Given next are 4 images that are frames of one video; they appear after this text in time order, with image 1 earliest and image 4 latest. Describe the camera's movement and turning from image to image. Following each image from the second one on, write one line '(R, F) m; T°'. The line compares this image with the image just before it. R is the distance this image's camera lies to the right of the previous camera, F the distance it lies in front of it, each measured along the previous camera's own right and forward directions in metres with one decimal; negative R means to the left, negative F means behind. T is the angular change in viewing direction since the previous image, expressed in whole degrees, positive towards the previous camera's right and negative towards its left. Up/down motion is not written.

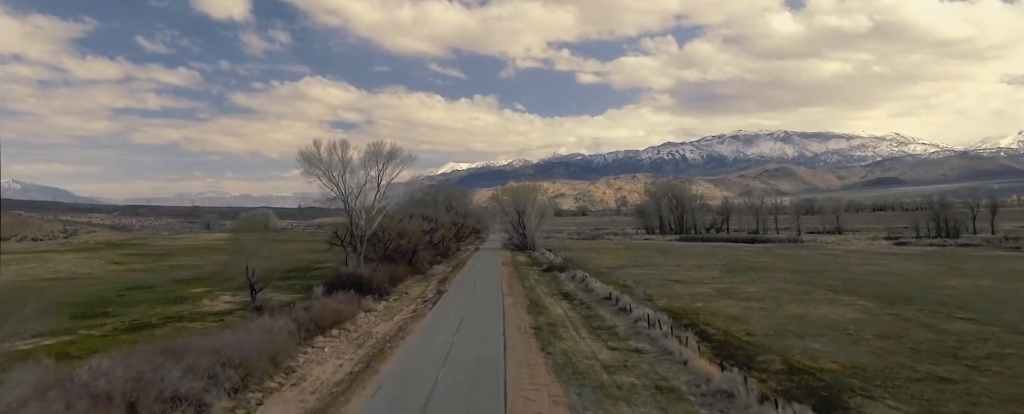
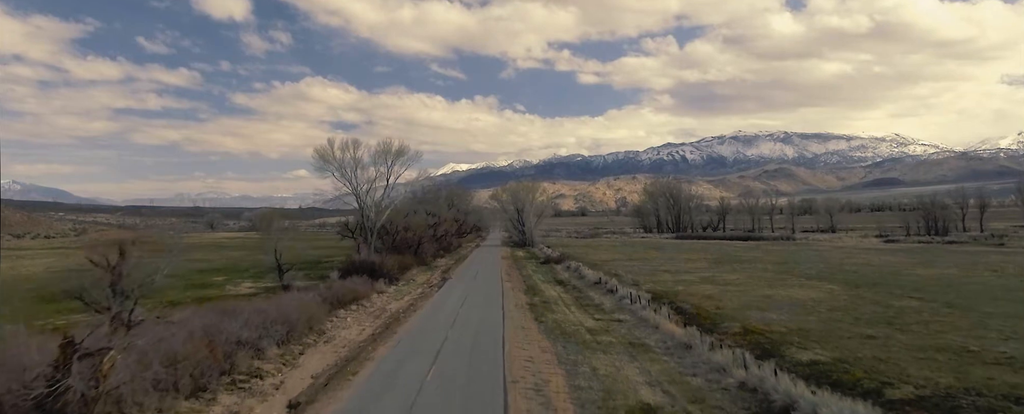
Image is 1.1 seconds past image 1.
(-2.1, +3.6) m; 0°
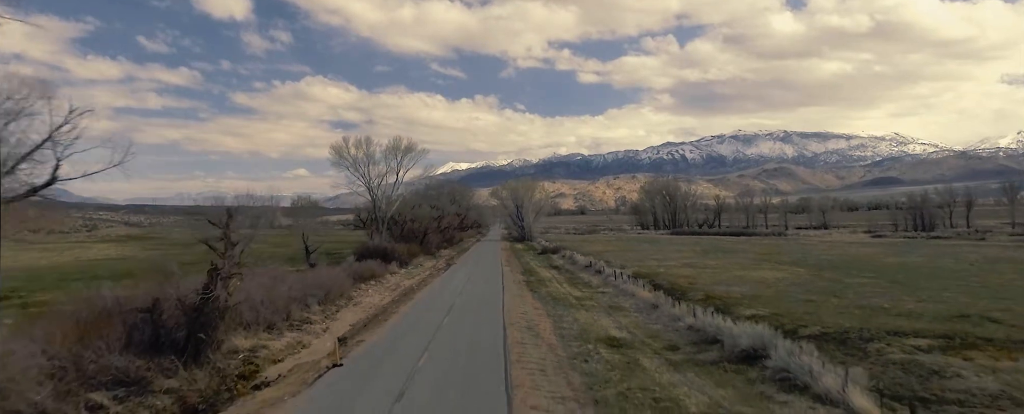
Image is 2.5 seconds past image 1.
(+0.1, -3.9) m; 0°
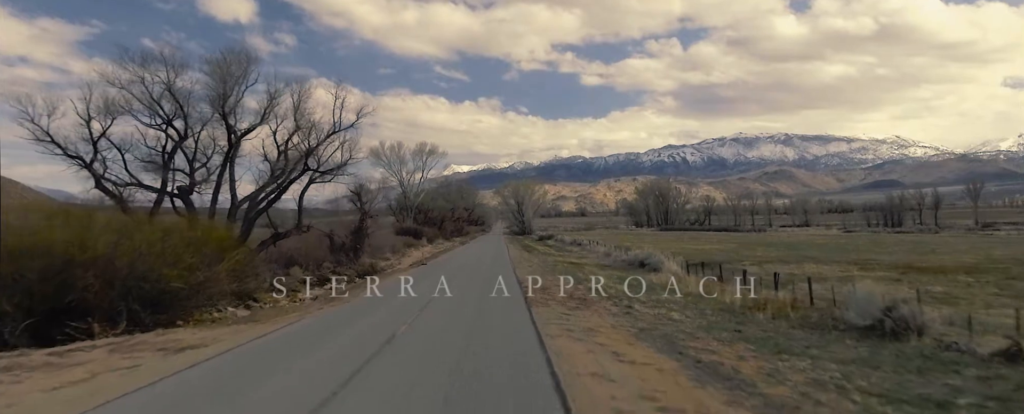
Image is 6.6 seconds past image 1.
(-0.1, -11.5) m; 0°
